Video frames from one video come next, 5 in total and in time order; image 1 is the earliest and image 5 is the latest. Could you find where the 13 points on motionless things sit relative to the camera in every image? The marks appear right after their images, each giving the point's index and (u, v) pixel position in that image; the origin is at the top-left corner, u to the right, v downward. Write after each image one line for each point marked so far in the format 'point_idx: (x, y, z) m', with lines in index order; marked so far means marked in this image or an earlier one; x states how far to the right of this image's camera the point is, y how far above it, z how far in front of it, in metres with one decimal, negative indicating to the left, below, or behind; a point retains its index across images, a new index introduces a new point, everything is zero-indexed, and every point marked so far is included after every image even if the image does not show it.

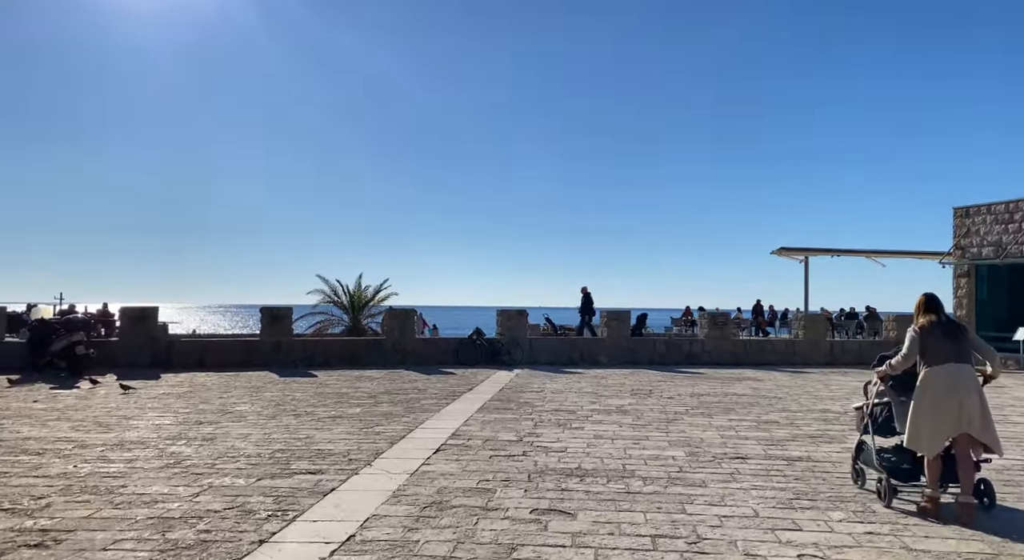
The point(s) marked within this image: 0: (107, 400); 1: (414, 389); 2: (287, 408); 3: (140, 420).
0: (-5.3, -1.6, +9.8) m
1: (-1.5, -1.7, +11.8) m
2: (-2.8, -1.6, +9.4) m
3: (-4.1, -1.6, +8.4) m
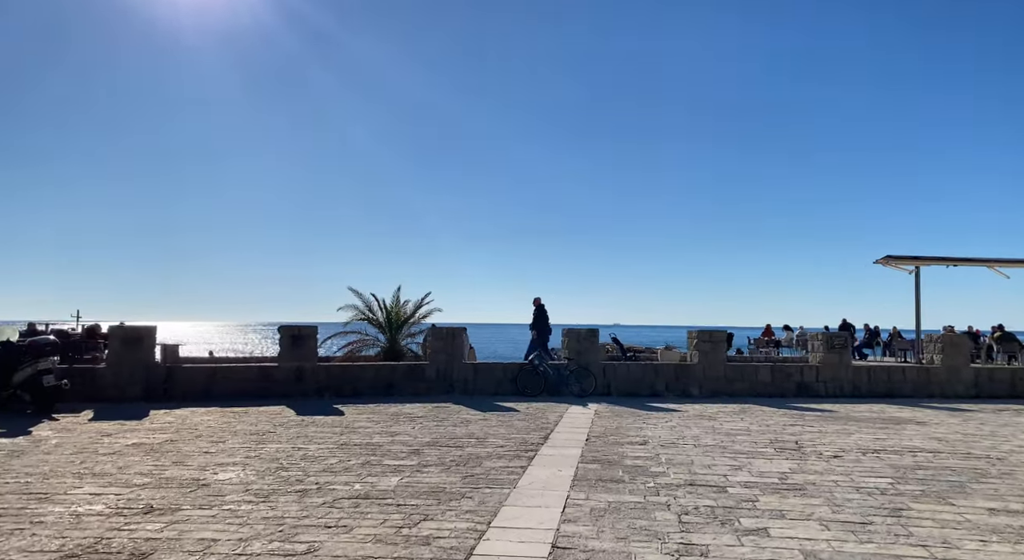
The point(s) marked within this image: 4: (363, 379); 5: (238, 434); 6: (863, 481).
0: (-4.3, -1.7, +6.9) m
1: (-0.5, -1.8, +8.6) m
2: (-1.9, -1.7, +6.3) m
3: (-3.2, -1.6, +5.4) m
4: (-2.6, -1.7, +13.3) m
5: (-3.2, -1.8, +8.9) m
6: (+3.0, -1.7, +6.5) m
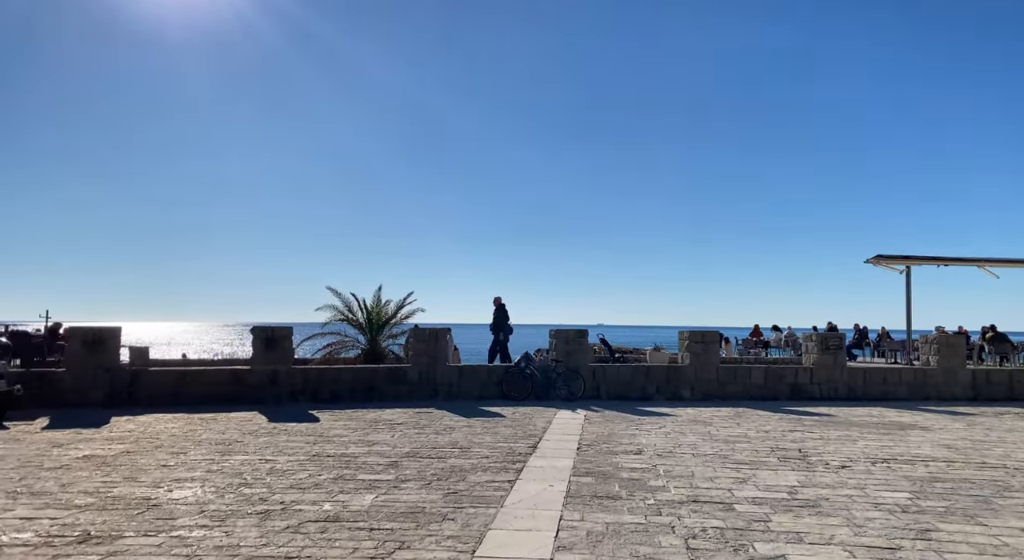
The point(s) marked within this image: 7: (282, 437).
0: (-4.4, -1.6, +6.2) m
1: (-0.6, -1.8, +8.0) m
2: (-2.0, -1.6, +5.7) m
3: (-3.3, -1.6, +4.7) m
4: (-2.9, -1.7, +12.7) m
5: (-3.4, -1.8, +8.2) m
6: (+2.9, -1.7, +6.0) m
7: (-2.7, -1.8, +8.7) m
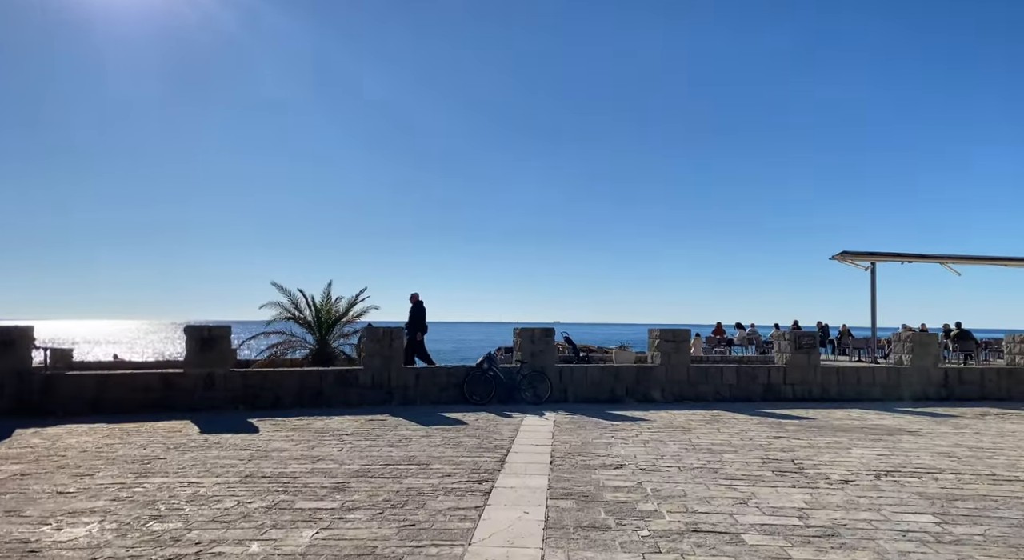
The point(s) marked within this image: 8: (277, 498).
0: (-4.6, -1.6, +5.0) m
1: (-1.0, -1.7, +7.1) m
2: (-2.1, -1.6, +4.7) m
3: (-3.4, -1.5, +3.6) m
4: (-3.5, -1.6, +11.5) m
5: (-3.7, -1.7, +7.1) m
6: (+2.7, -1.7, +5.3) m
7: (-3.0, -1.7, +7.6) m
8: (-1.8, -1.6, +5.7) m
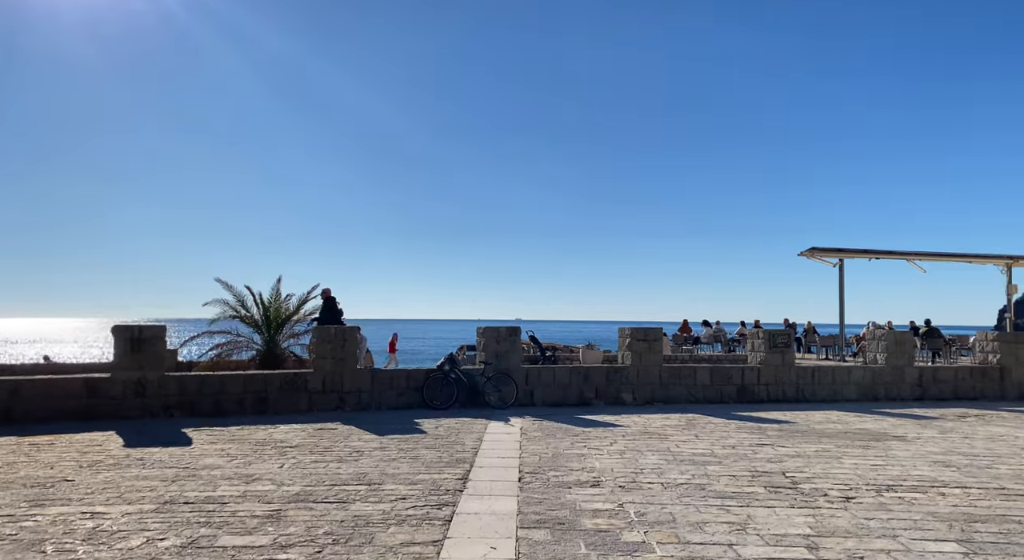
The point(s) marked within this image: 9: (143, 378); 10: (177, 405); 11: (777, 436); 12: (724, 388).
0: (-4.8, -1.5, +4.0) m
1: (-1.3, -1.7, +6.2) m
2: (-2.3, -1.5, +3.8) m
3: (-3.6, -1.5, +2.6) m
4: (-4.0, -1.6, +10.5) m
5: (-4.0, -1.7, +6.1) m
6: (+2.5, -1.6, +4.6) m
7: (-3.3, -1.7, +6.6) m
8: (-2.0, -1.6, +4.8) m
9: (-5.0, -1.3, +10.2) m
10: (-4.6, -1.7, +10.3) m
11: (+3.3, -1.9, +9.3) m
12: (+3.7, -1.9, +13.3) m
